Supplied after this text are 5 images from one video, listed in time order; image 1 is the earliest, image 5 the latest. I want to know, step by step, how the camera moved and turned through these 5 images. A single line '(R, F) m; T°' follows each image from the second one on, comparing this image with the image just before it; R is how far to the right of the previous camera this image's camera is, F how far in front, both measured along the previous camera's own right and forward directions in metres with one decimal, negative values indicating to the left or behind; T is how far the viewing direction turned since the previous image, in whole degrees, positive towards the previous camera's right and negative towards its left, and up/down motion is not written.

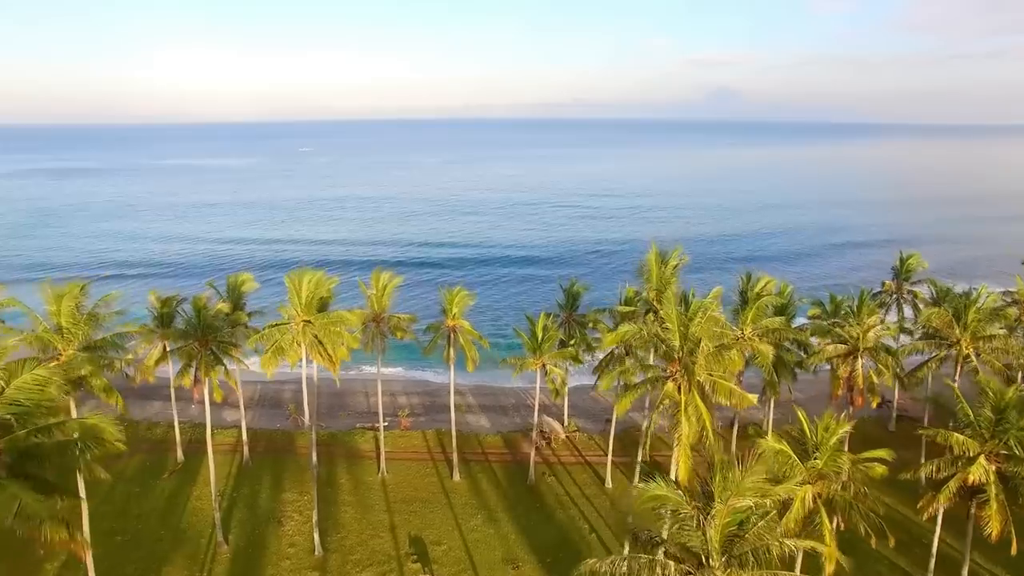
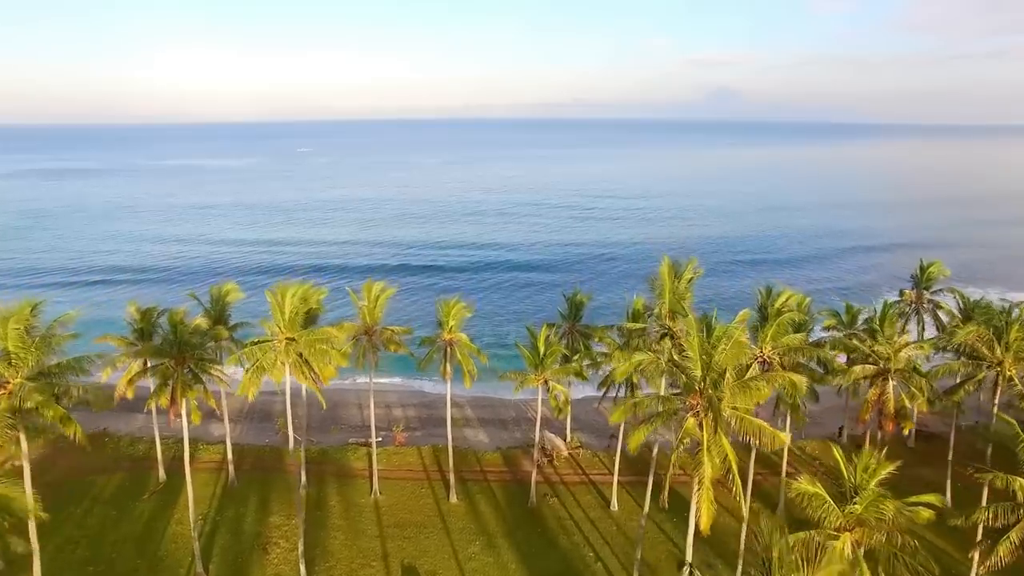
(0.0, +1.6) m; 0°
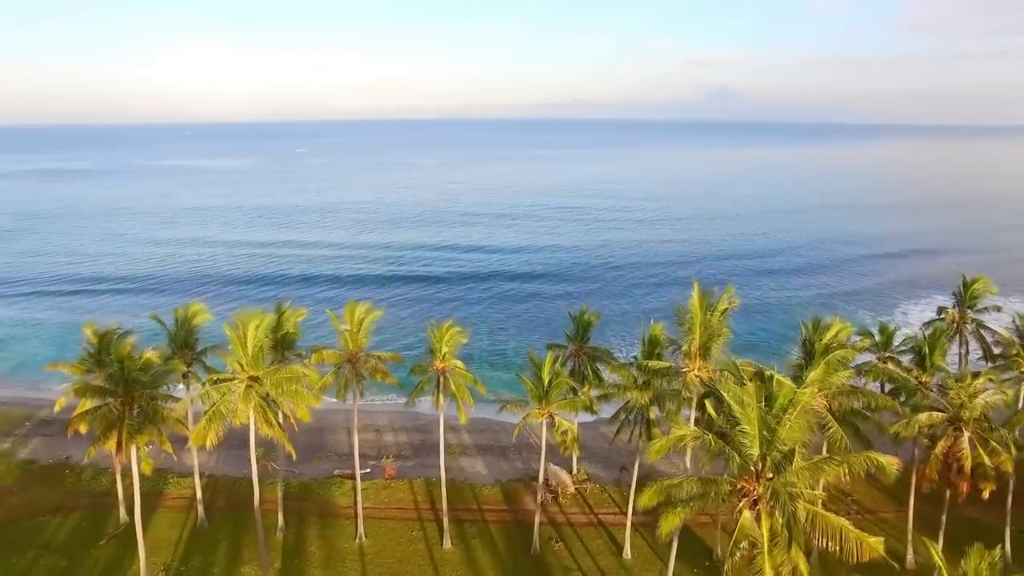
(0.0, +2.8) m; 0°
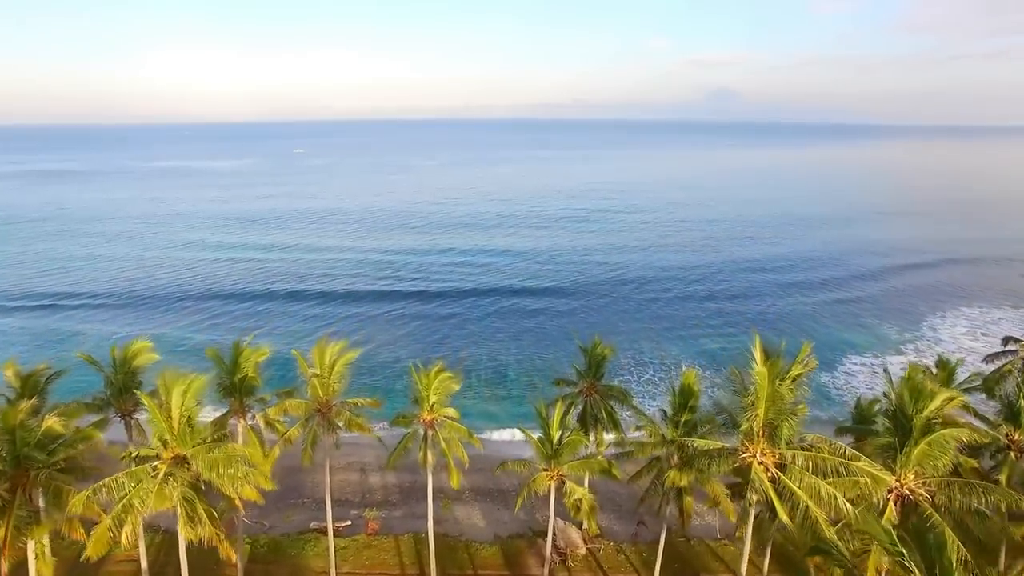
(-0.1, +3.8) m; 0°
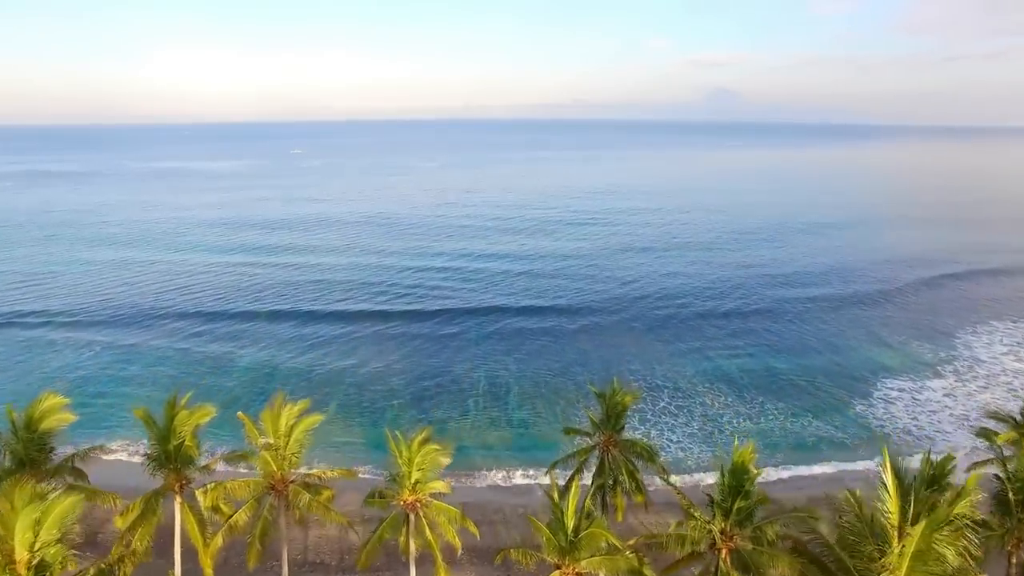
(-0.1, +4.0) m; 0°
